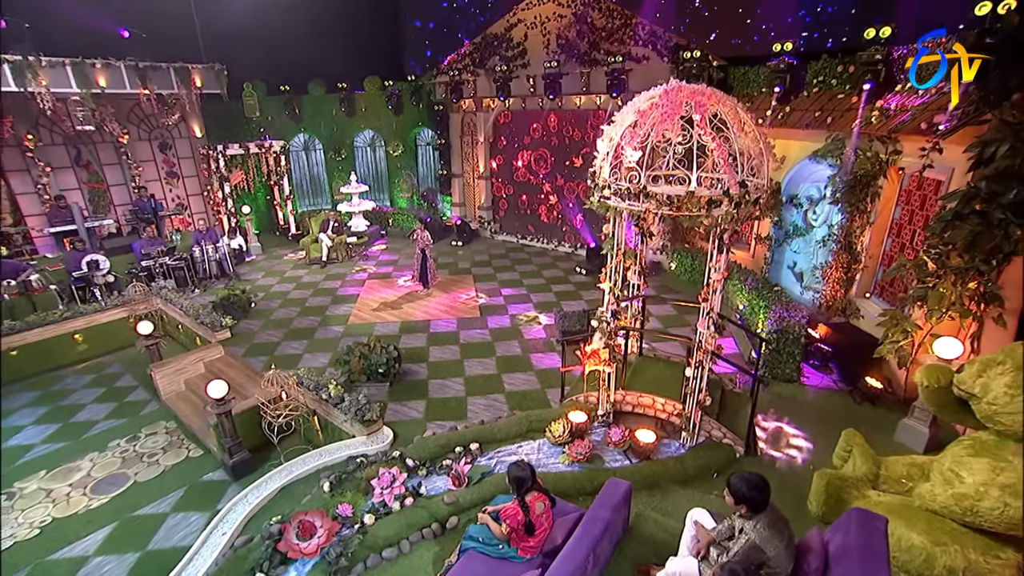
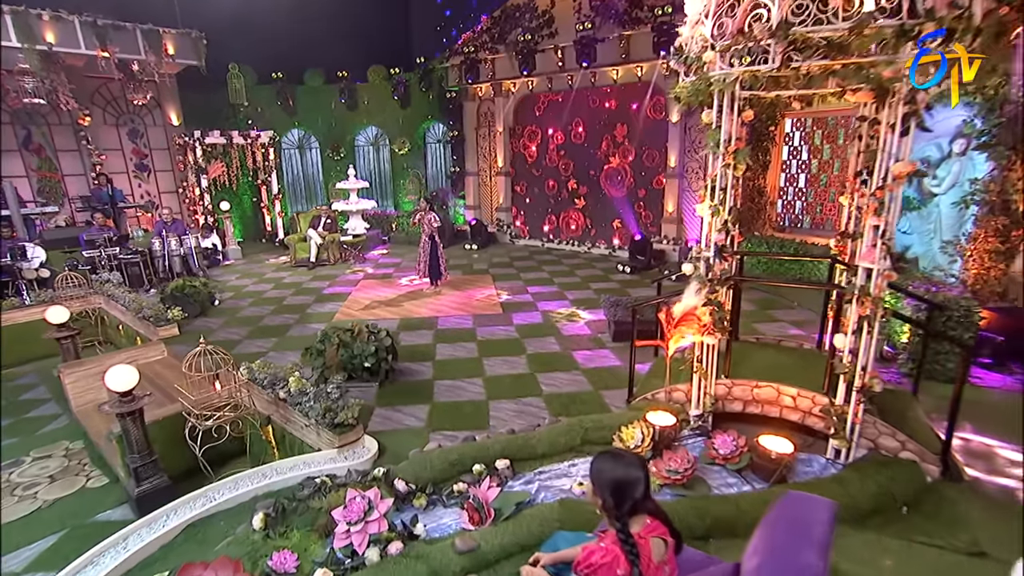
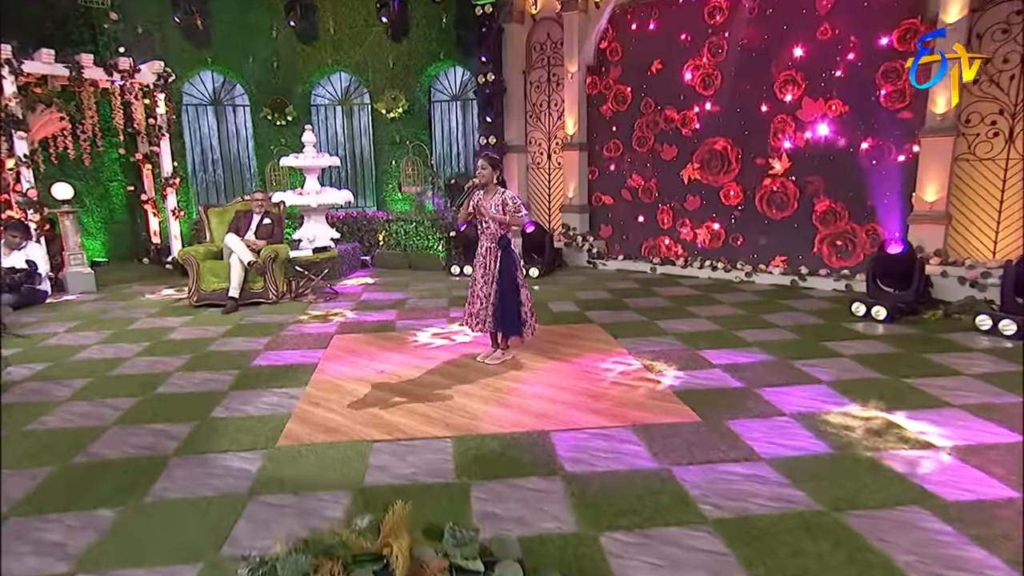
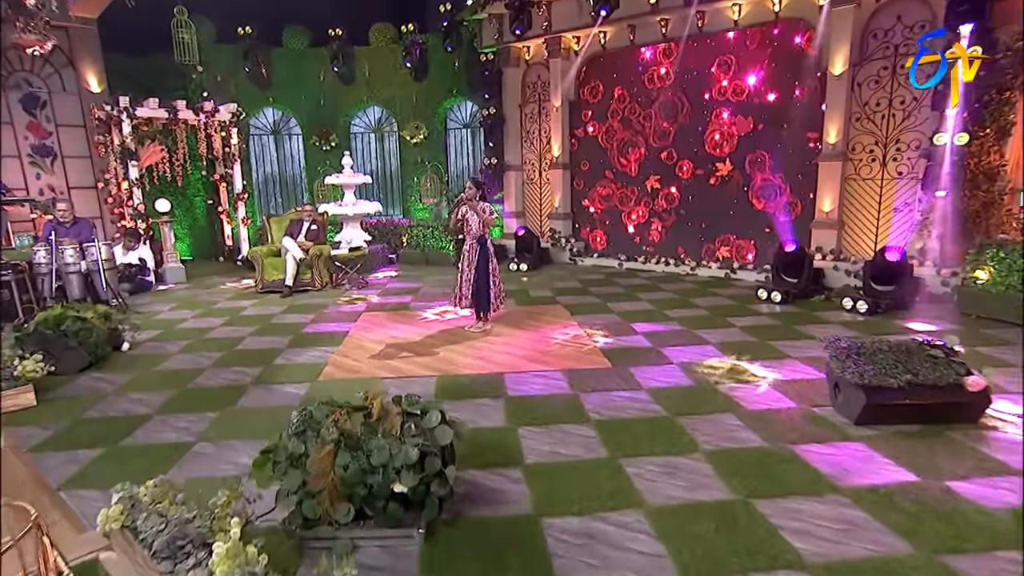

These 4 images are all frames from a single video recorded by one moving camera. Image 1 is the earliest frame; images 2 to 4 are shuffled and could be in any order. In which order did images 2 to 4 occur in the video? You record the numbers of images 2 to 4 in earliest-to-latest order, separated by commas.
2, 4, 3
